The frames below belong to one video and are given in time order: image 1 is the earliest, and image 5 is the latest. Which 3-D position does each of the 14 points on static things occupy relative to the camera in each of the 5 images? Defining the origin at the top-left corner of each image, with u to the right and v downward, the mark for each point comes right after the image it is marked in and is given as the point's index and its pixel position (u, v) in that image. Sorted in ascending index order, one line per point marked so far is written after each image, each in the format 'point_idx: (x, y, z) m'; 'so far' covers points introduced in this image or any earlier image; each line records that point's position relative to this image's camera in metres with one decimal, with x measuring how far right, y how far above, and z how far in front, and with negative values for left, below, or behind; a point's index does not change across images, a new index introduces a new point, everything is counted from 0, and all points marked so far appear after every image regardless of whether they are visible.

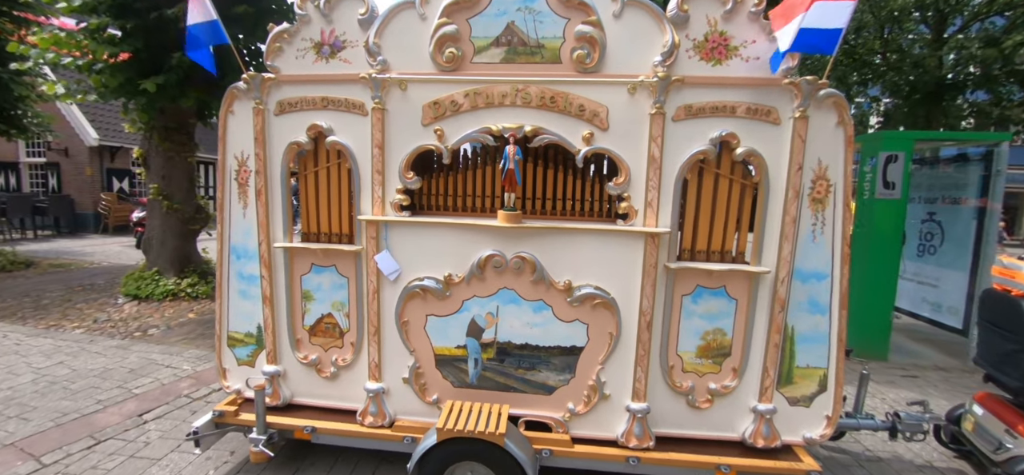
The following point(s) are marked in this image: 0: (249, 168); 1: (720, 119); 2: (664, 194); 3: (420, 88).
0: (-2.7, +0.7, +4.2) m
1: (+1.8, +1.0, +3.6) m
2: (+1.4, +0.4, +3.7) m
3: (-0.9, +1.4, +3.8) m
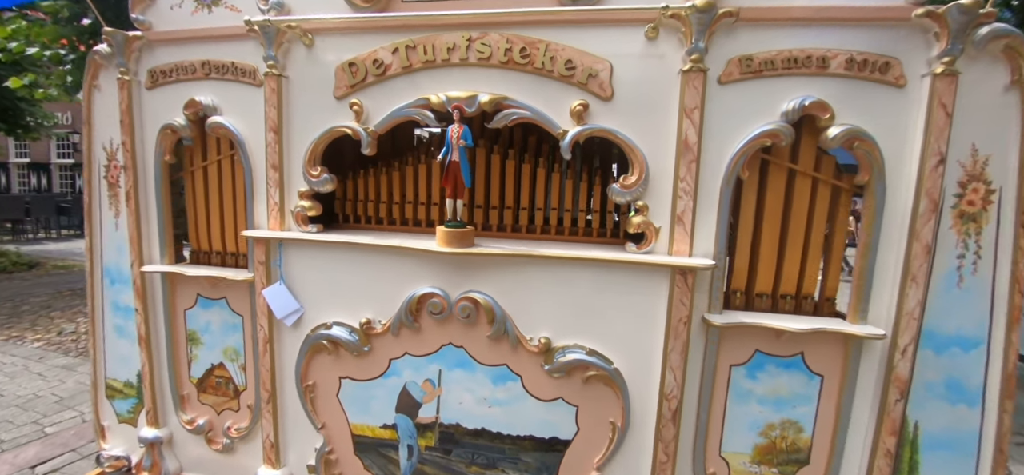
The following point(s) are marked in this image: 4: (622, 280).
0: (-2.9, +0.6, +3.1) m
1: (+1.5, +0.8, +2.2) m
2: (+1.1, +0.2, +2.3) m
3: (-1.1, +1.2, +2.6) m
4: (+0.6, -0.2, +2.3) m
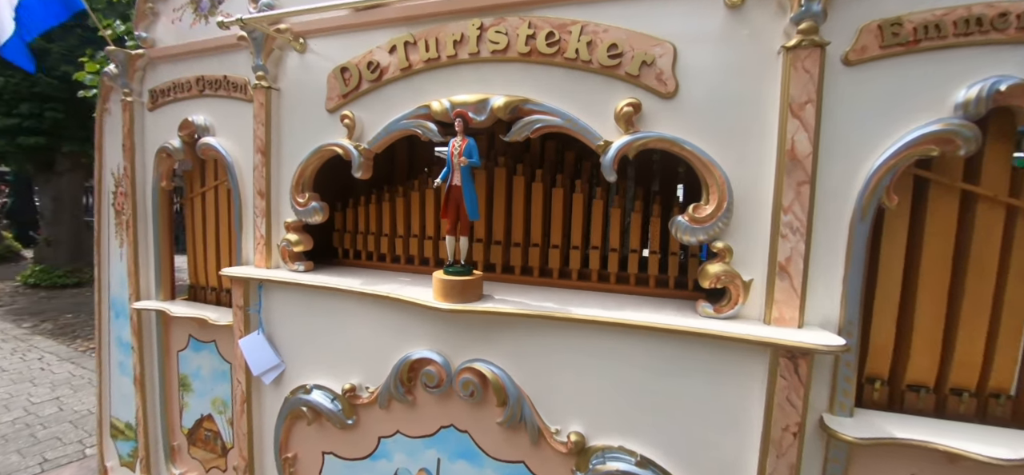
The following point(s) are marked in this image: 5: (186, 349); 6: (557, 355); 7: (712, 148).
0: (-2.7, +0.3, +2.9) m
1: (+1.6, +0.6, +1.4) m
2: (+1.1, 0.0, +1.5) m
3: (-1.0, +1.0, +2.2) m
4: (+0.7, -0.5, +1.5) m
5: (-2.2, -0.7, +2.7) m
6: (+0.2, -0.5, +1.7) m
7: (+0.8, +0.3, +1.6) m
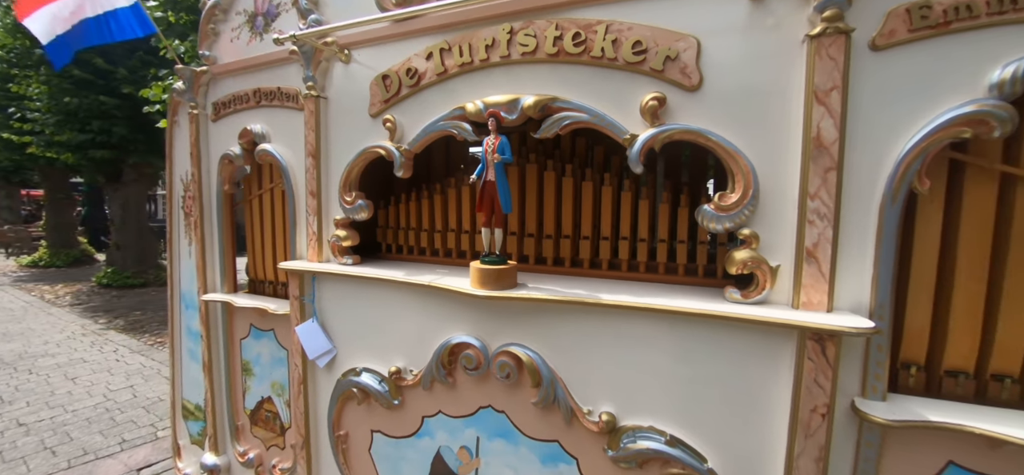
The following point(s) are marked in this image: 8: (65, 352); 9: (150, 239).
0: (-2.5, +0.3, +3.2) m
1: (+1.7, +0.7, +1.3) m
2: (+1.2, 0.0, +1.5) m
3: (-0.8, +1.0, +2.4) m
4: (+0.8, -0.4, +1.6) m
5: (-1.9, -0.7, +3.0) m
6: (+0.3, -0.4, +1.8) m
7: (+0.9, +0.4, +1.6) m
8: (-8.6, -2.2, +8.0) m
9: (-12.0, -0.1, +13.6) m
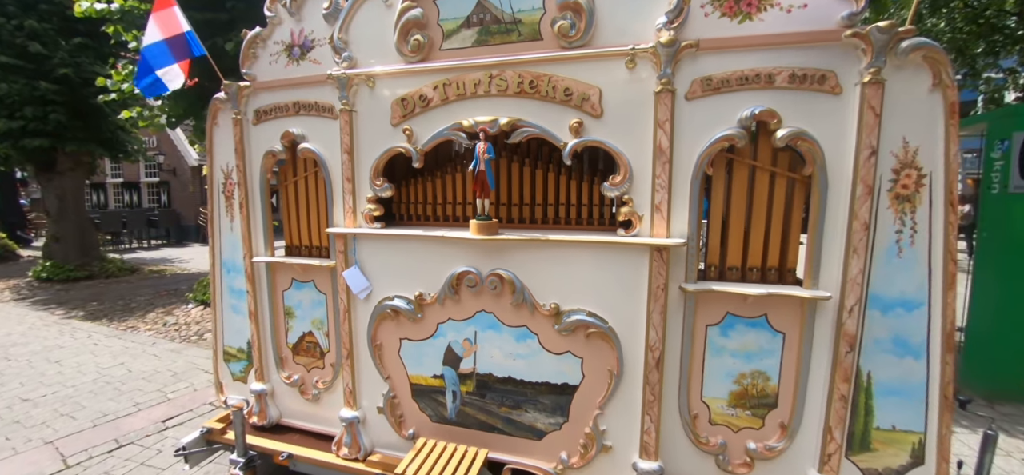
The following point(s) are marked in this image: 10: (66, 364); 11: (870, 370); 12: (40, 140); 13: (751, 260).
0: (-2.8, +0.6, +4.0) m
1: (+1.6, +1.0, +2.7) m
2: (+1.1, +0.3, +2.9) m
3: (-1.0, +1.3, +3.4) m
4: (+0.7, -0.1, +2.9) m
5: (-2.2, -0.5, +4.0) m
6: (+0.2, -0.2, +3.0) m
7: (+0.8, +0.7, +2.9) m
8: (-9.4, -2.0, +8.1) m
9: (-13.4, +0.2, +13.2) m
10: (-7.8, -2.2, +7.2) m
11: (+2.5, -0.9, +2.9) m
12: (-11.4, +2.4, +10.0) m
13: (+1.7, -0.2, +3.0) m
